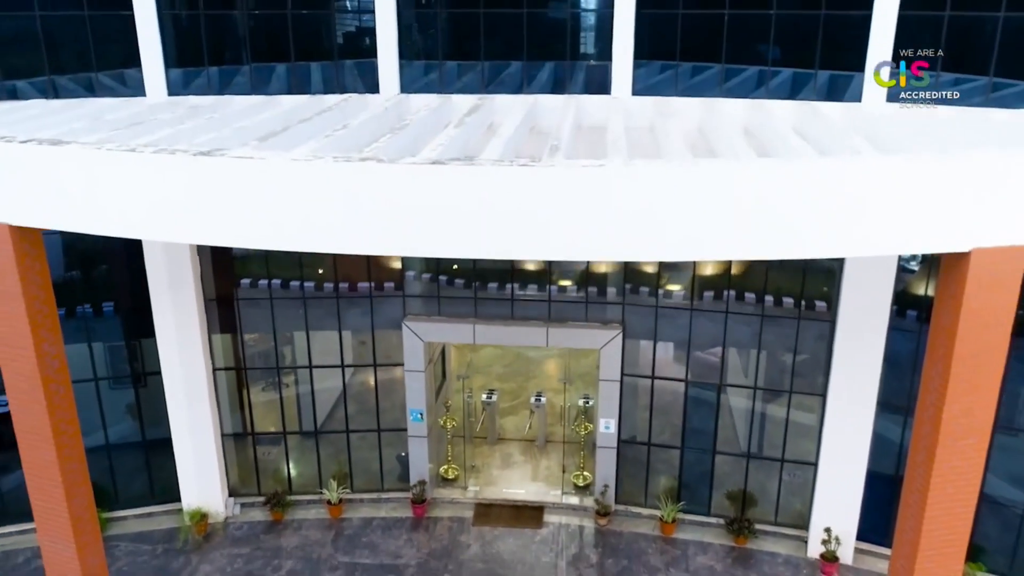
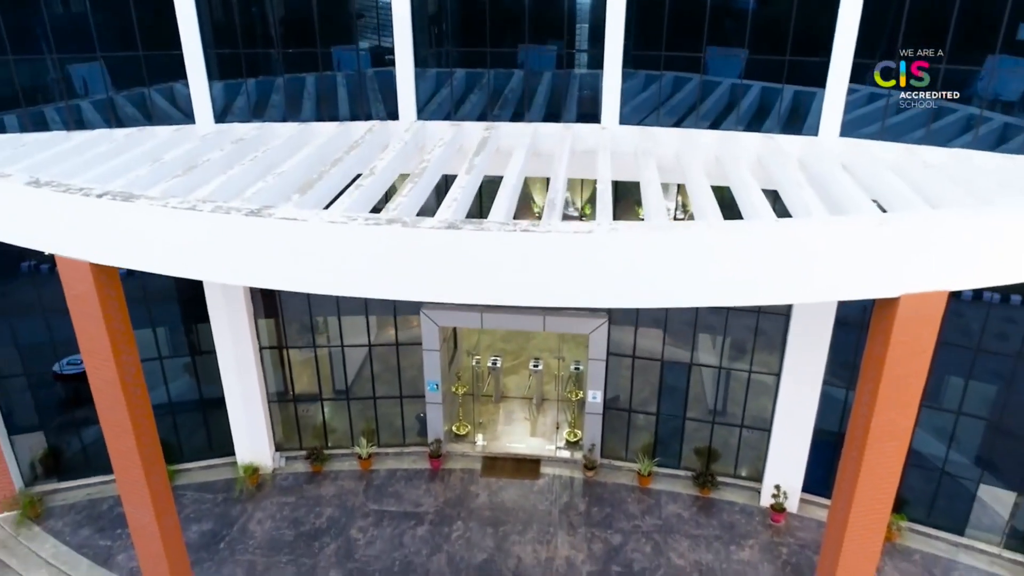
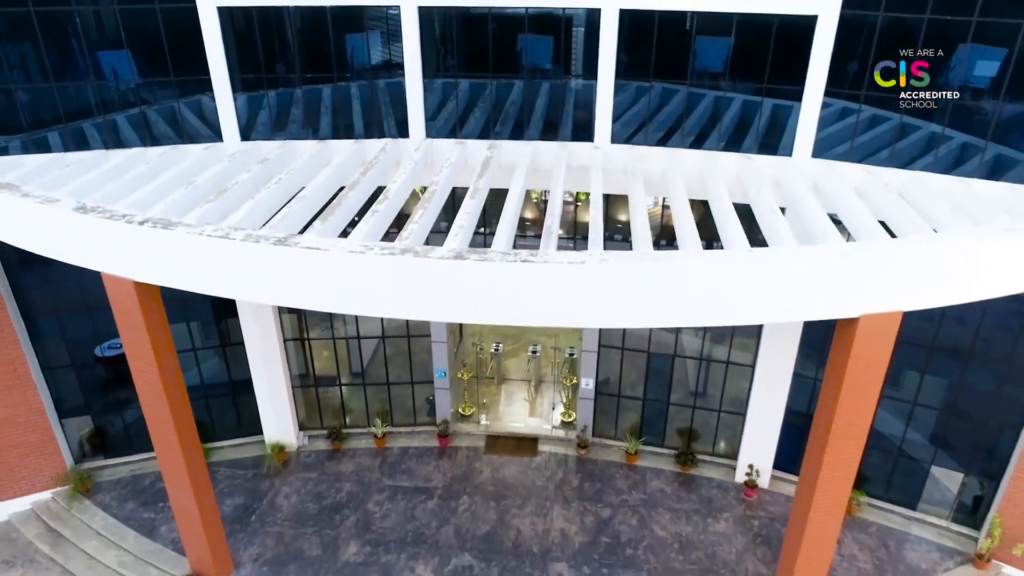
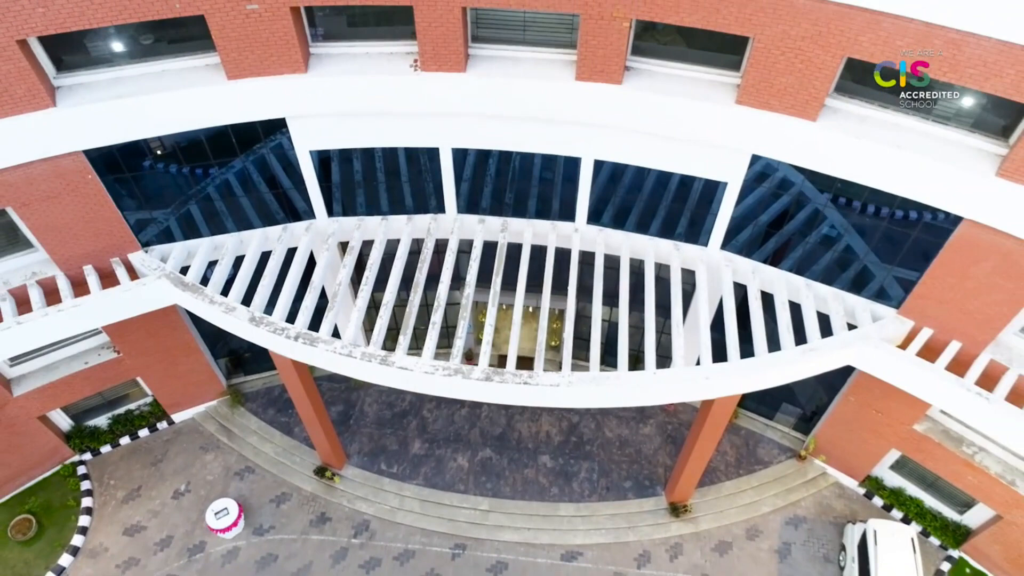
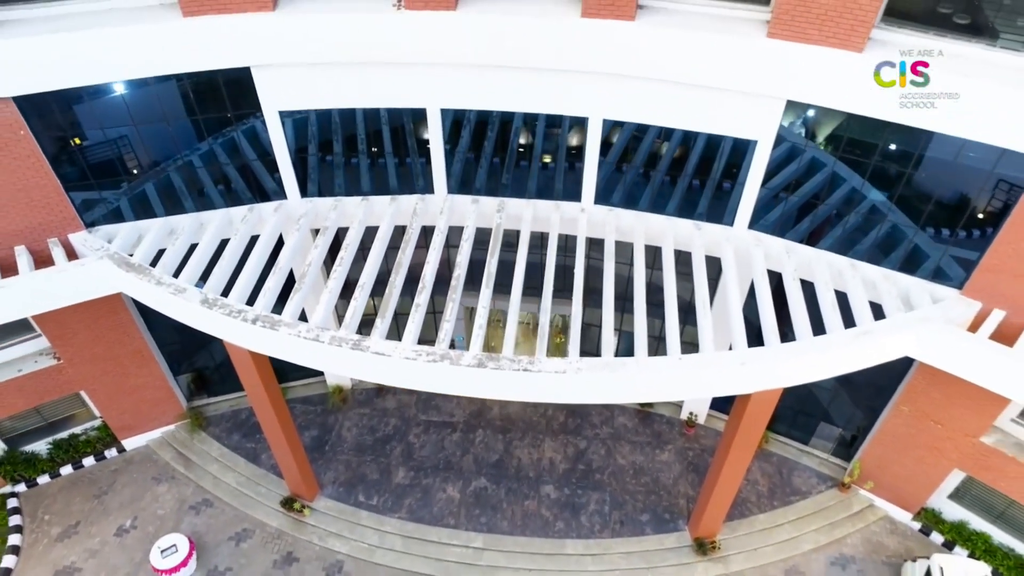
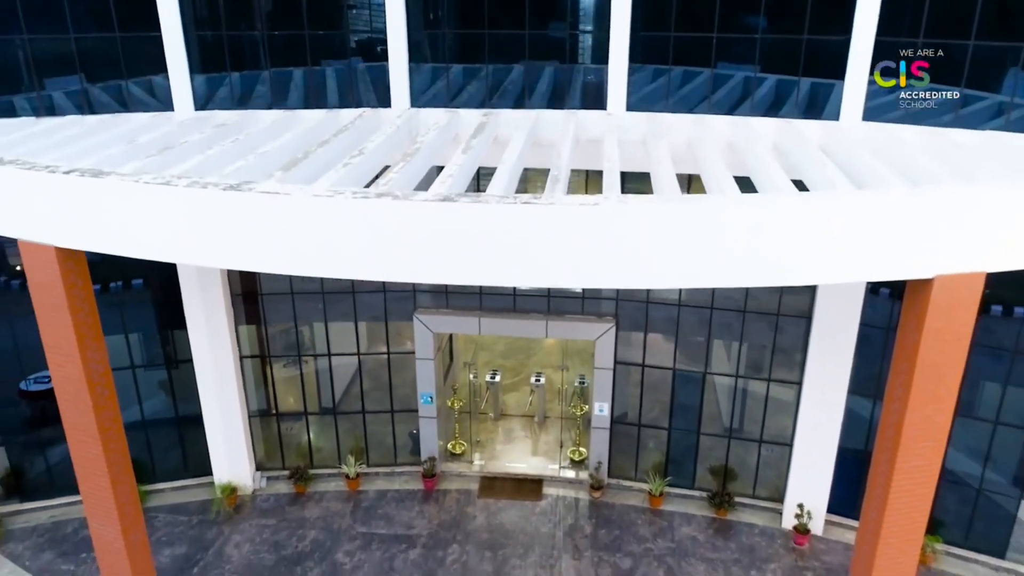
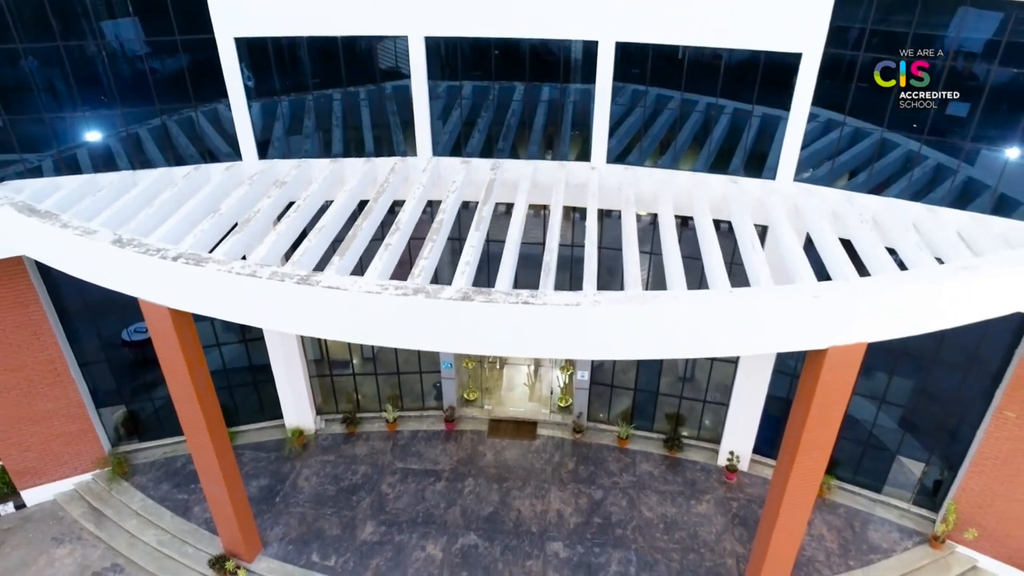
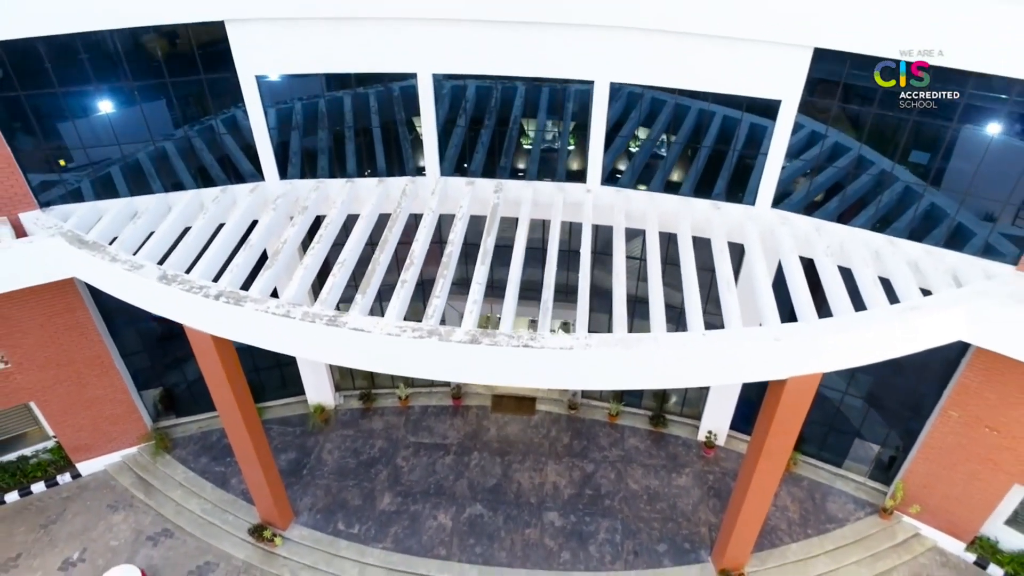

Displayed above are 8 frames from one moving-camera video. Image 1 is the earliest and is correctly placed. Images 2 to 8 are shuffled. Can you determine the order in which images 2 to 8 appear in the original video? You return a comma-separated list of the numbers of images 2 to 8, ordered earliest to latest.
6, 2, 3, 7, 8, 5, 4
